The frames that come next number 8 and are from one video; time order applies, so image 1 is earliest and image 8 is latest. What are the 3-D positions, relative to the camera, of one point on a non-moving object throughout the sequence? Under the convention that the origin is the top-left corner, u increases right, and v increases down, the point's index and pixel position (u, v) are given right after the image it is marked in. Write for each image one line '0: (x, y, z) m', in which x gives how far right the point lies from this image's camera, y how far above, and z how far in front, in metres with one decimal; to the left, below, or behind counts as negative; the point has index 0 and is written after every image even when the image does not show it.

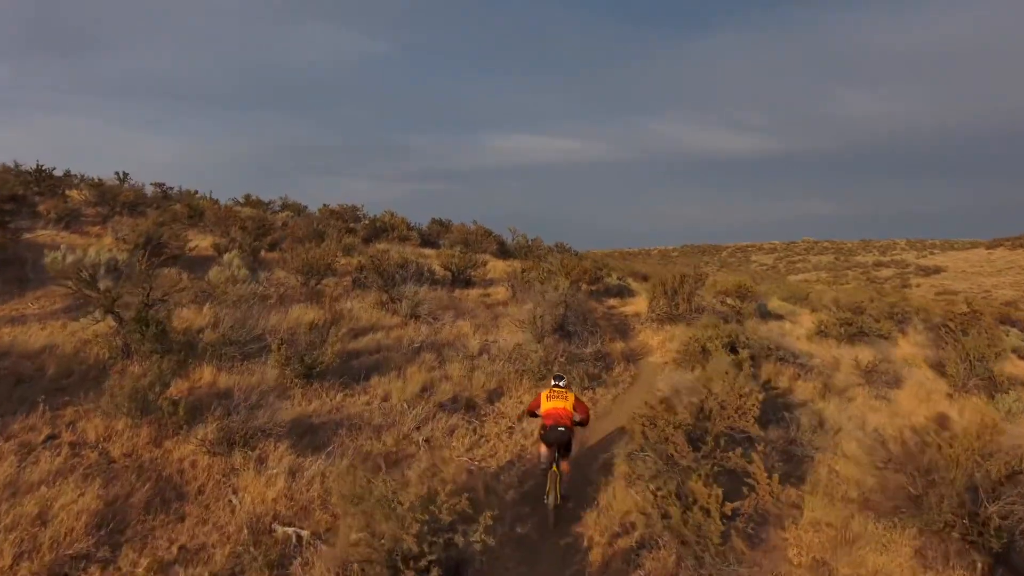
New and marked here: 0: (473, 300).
0: (-0.8, -0.3, +12.6) m
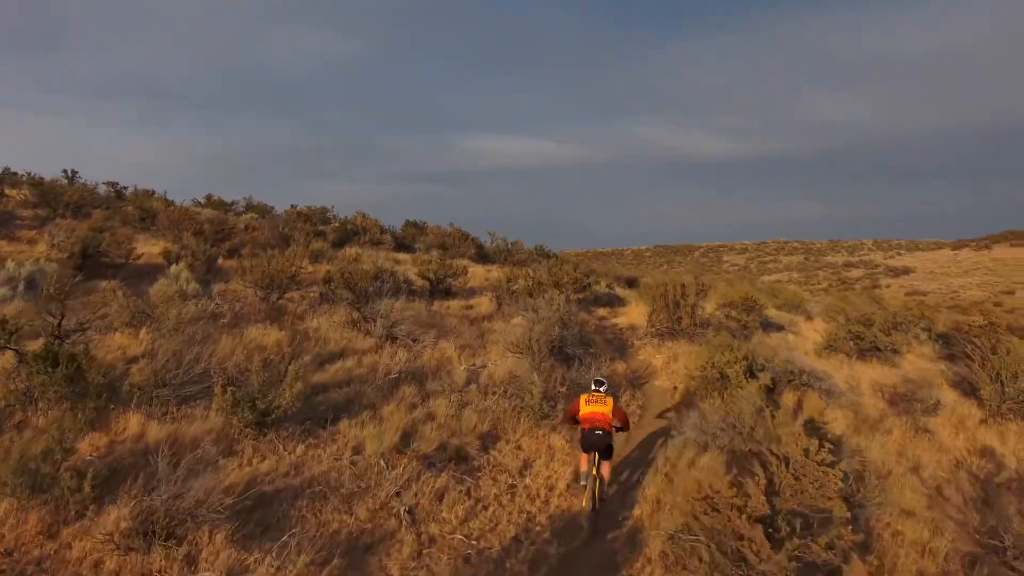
0: (-1.0, -0.5, +11.4) m
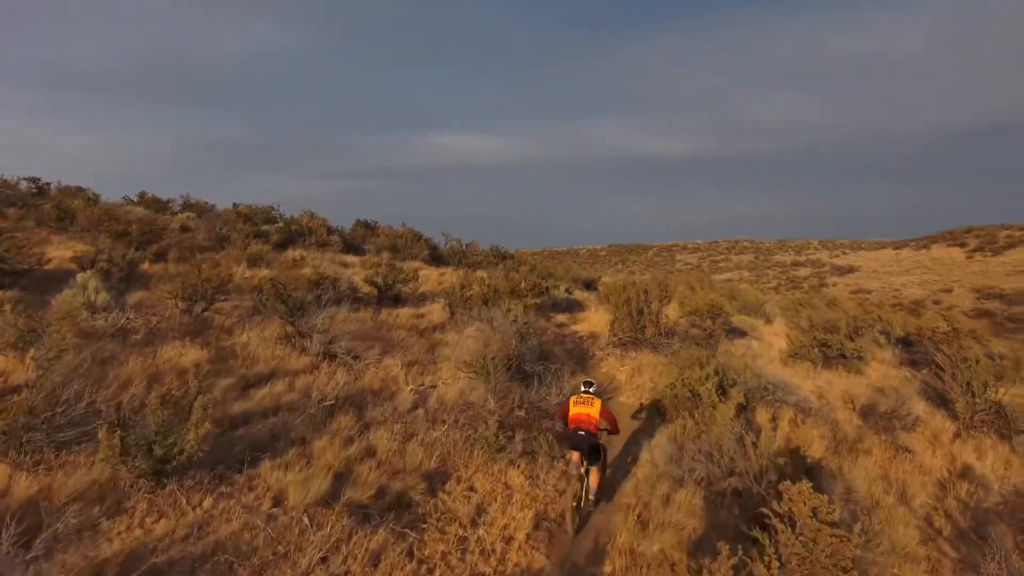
0: (-1.8, -0.6, +10.5) m
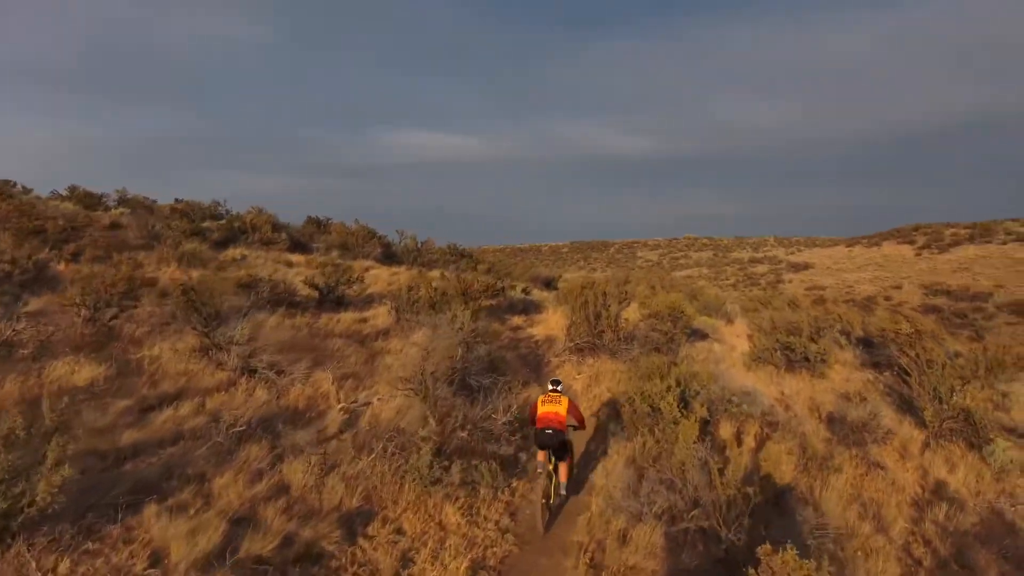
0: (-2.5, -0.7, +9.7) m
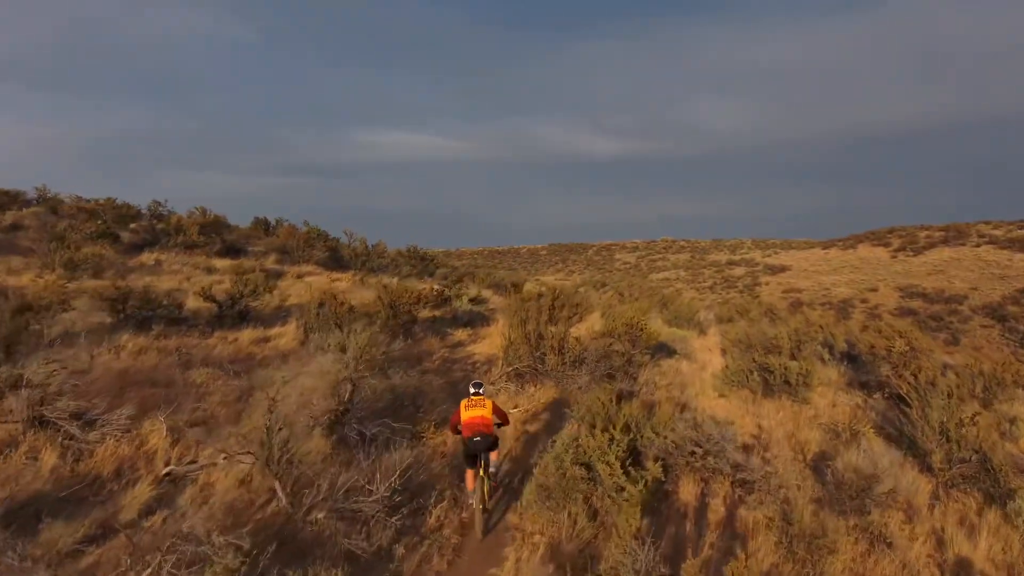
0: (-3.5, -0.9, +7.9) m
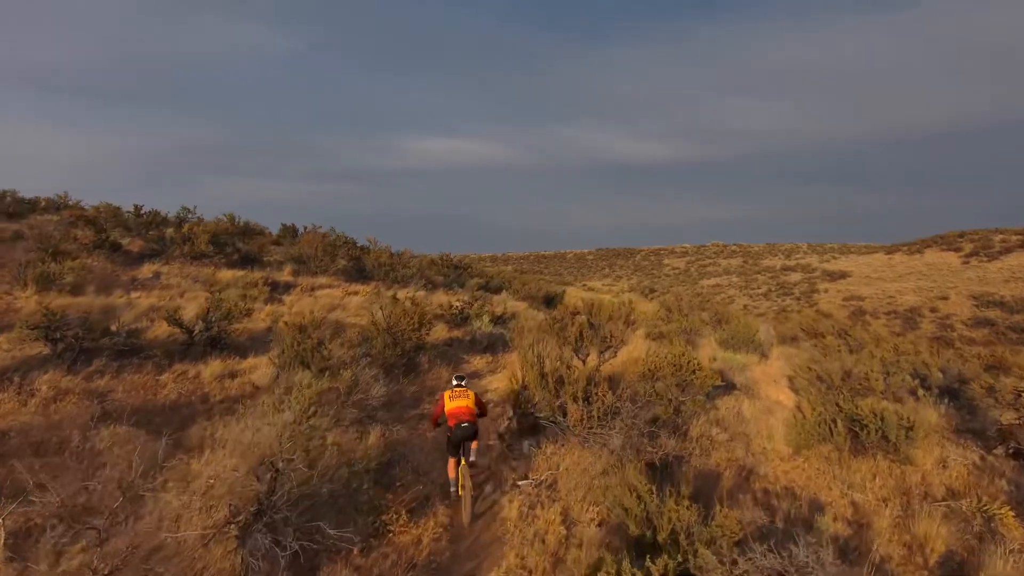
0: (-3.4, -1.1, +6.4) m
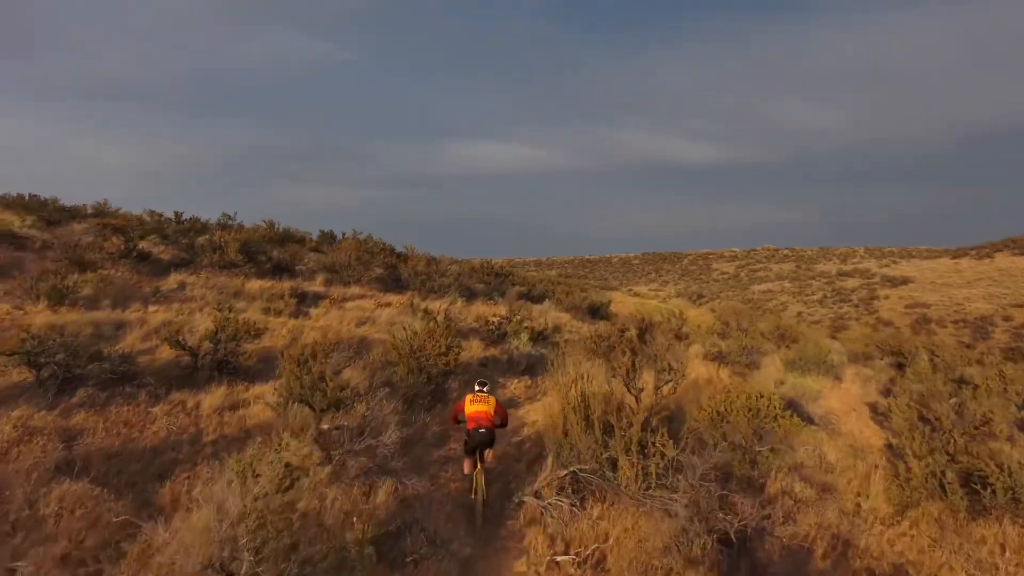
0: (-3.0, -1.3, +5.5) m
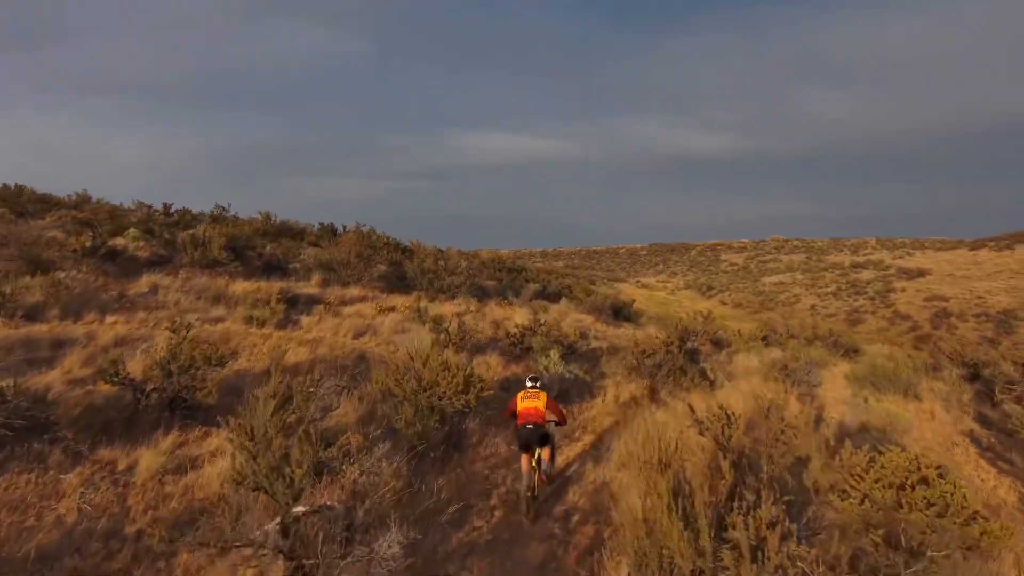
0: (-2.7, -1.5, +3.8) m
